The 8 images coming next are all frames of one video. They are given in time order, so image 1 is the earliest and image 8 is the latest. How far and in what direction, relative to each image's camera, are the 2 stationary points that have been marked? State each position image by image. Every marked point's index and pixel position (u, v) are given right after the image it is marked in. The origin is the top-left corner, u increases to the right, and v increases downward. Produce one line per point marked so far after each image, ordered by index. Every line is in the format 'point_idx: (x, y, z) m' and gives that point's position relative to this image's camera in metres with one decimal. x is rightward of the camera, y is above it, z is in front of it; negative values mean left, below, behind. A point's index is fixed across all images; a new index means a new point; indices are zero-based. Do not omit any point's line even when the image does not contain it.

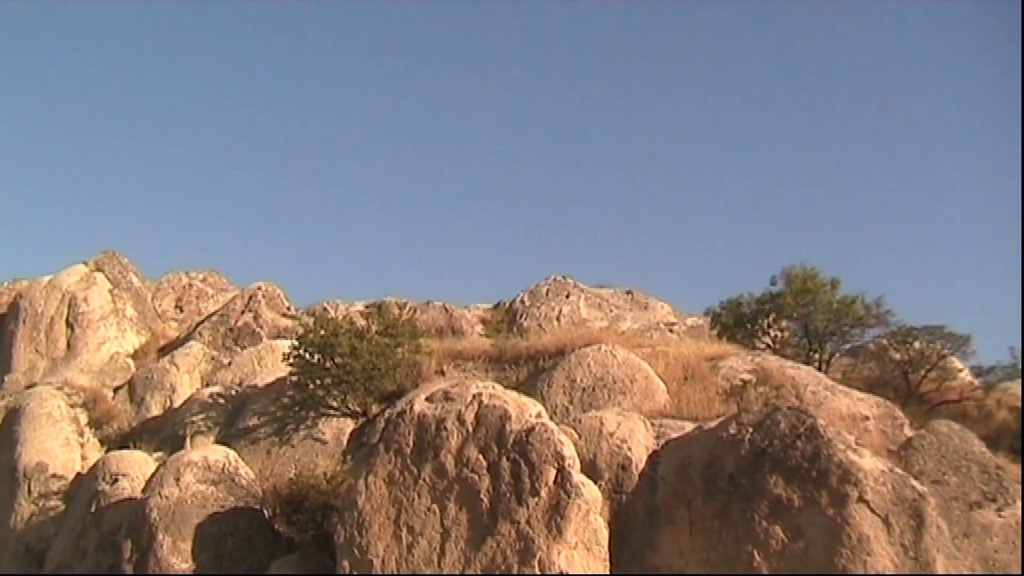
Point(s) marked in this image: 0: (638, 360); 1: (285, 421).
0: (+1.4, -0.8, +11.9) m
1: (-2.6, -1.5, +12.4) m
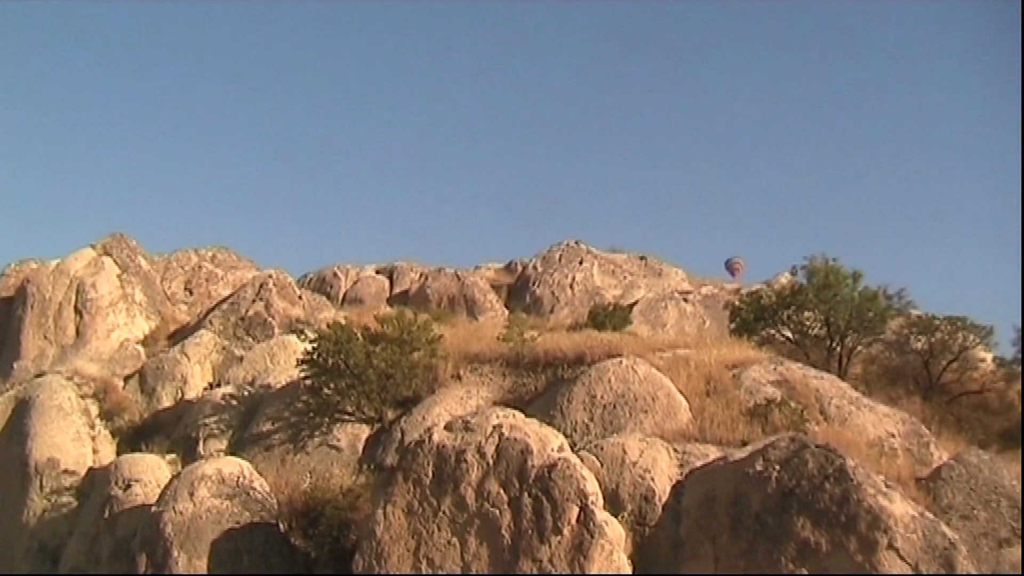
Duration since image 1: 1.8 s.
0: (+1.6, -1.0, +11.6) m
1: (-2.4, -1.6, +12.2) m
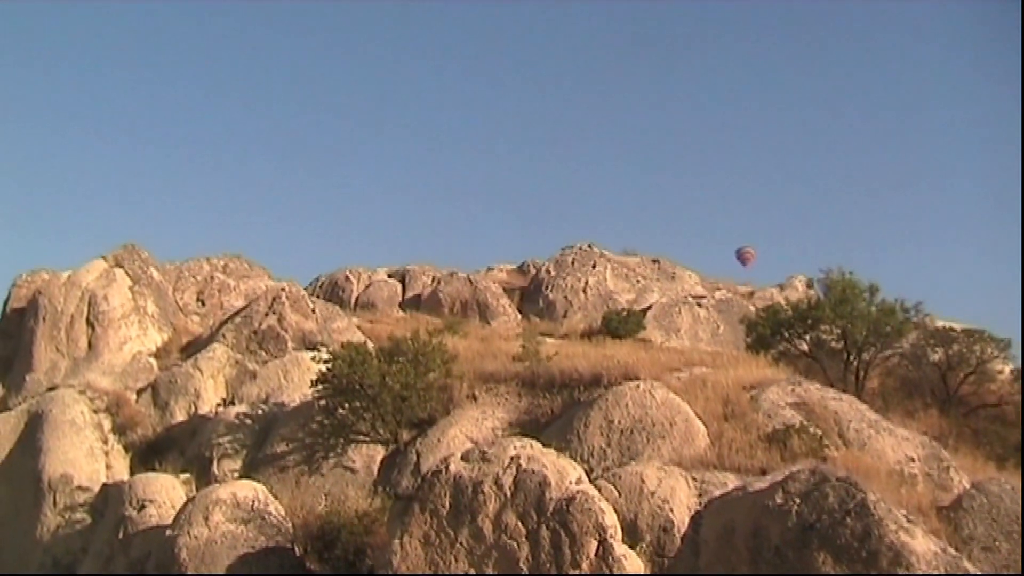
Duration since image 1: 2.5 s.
0: (+1.8, -1.2, +11.5) m
1: (-2.2, -1.8, +12.1) m
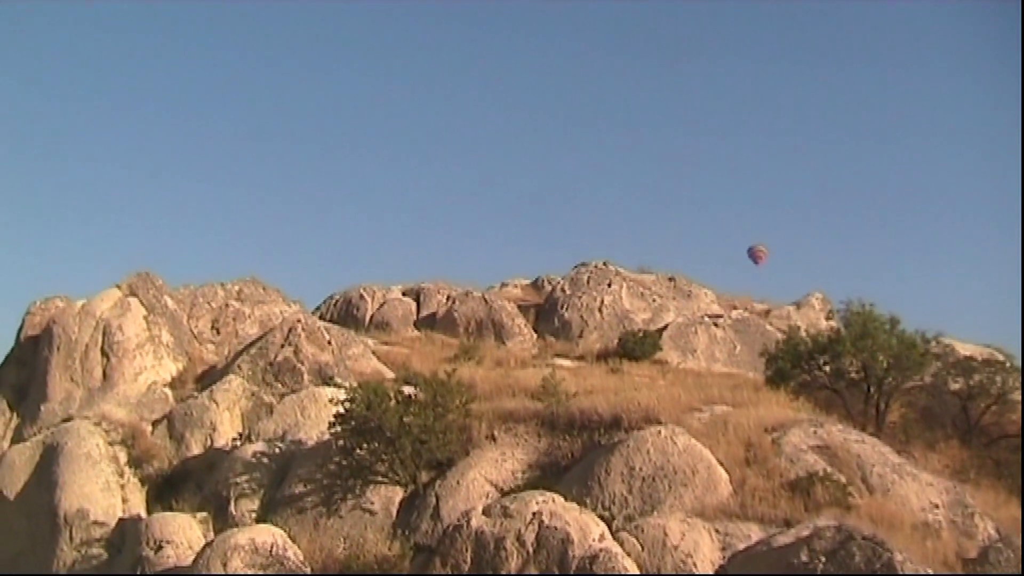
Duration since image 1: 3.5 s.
0: (+2.0, -1.7, +11.4) m
1: (-2.0, -2.2, +12.0) m
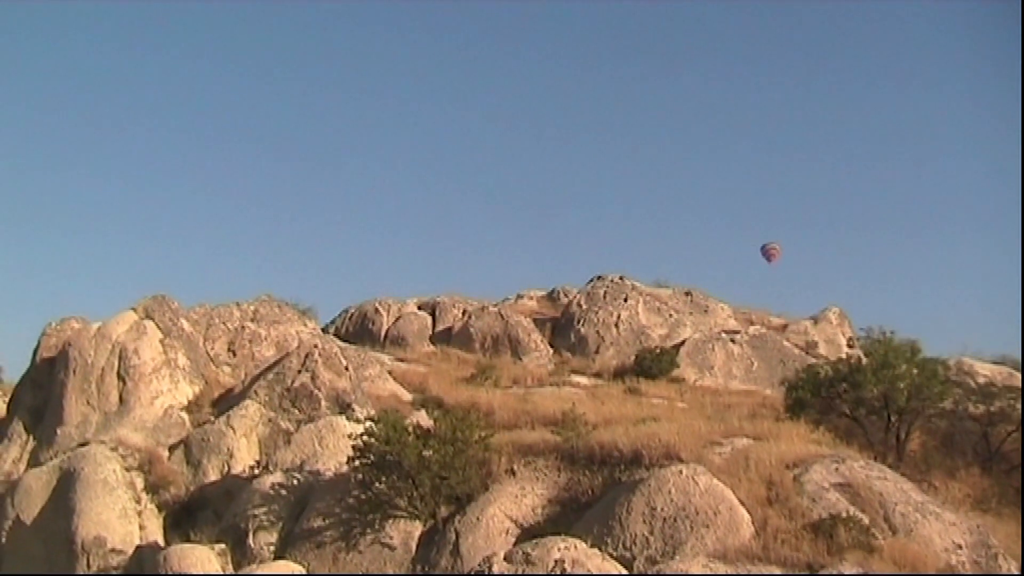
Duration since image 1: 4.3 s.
0: (+2.2, -2.1, +11.3) m
1: (-1.8, -2.6, +12.0) m
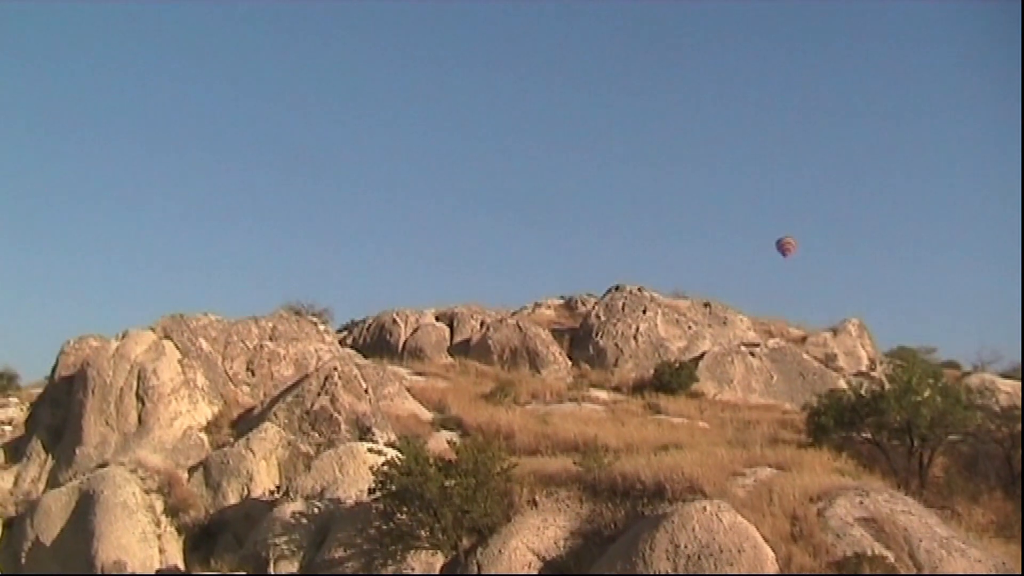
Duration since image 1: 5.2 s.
0: (+2.5, -2.5, +11.2) m
1: (-1.6, -3.0, +11.9) m
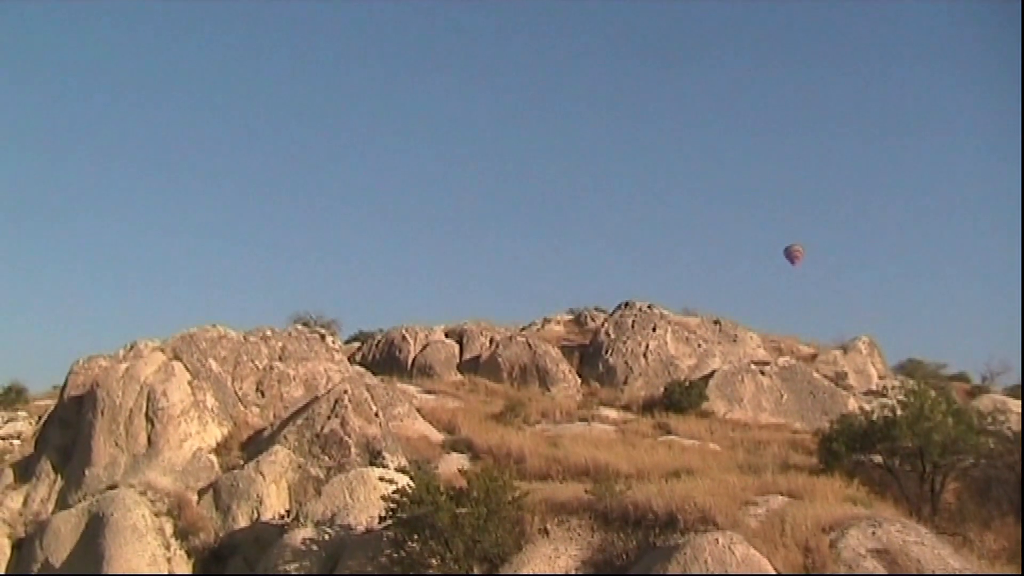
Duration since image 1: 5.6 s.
0: (+2.6, -2.8, +11.2) m
1: (-1.4, -3.3, +11.9) m
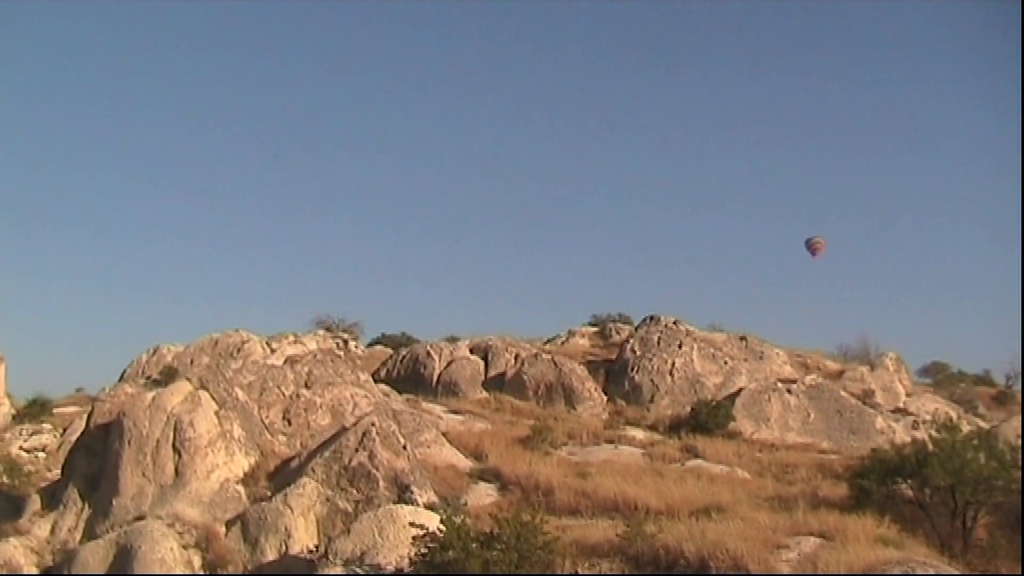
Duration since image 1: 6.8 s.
0: (+2.9, -3.3, +11.1) m
1: (-1.1, -3.7, +11.9) m
